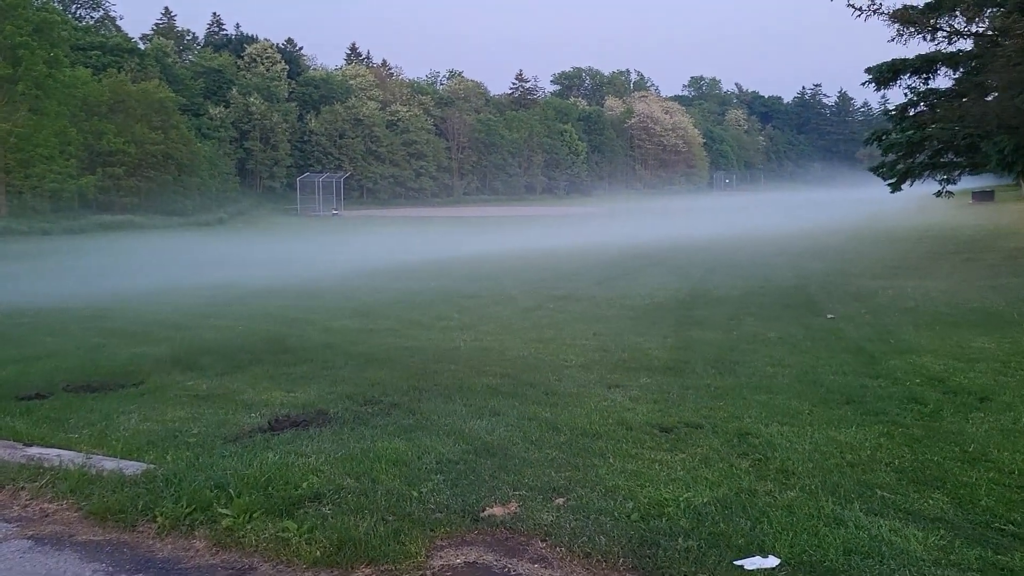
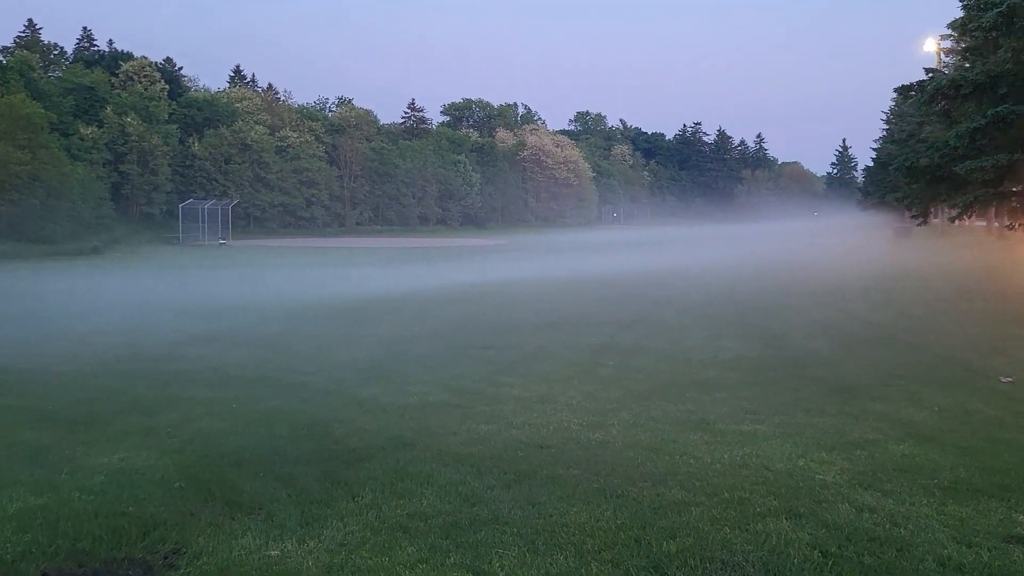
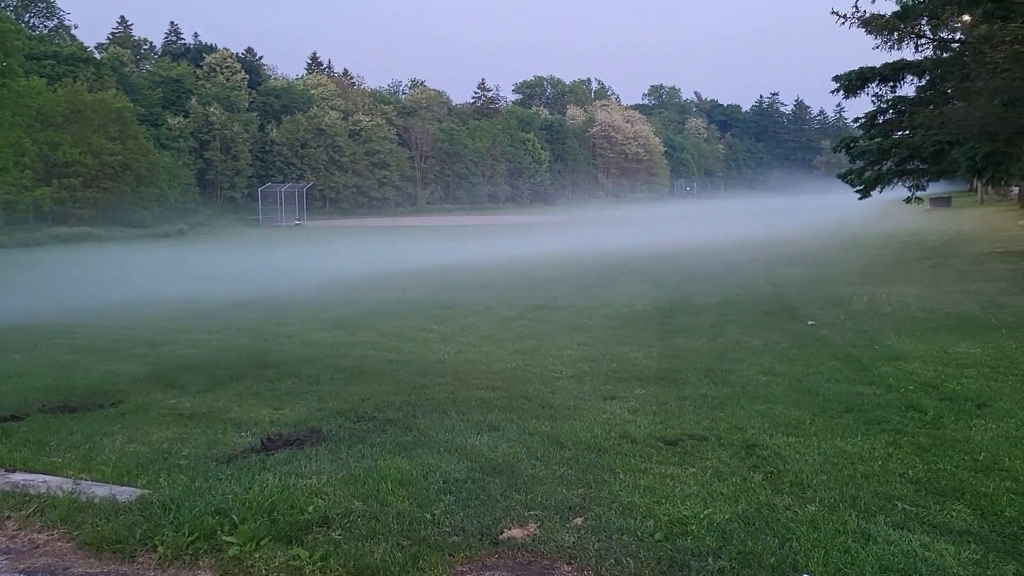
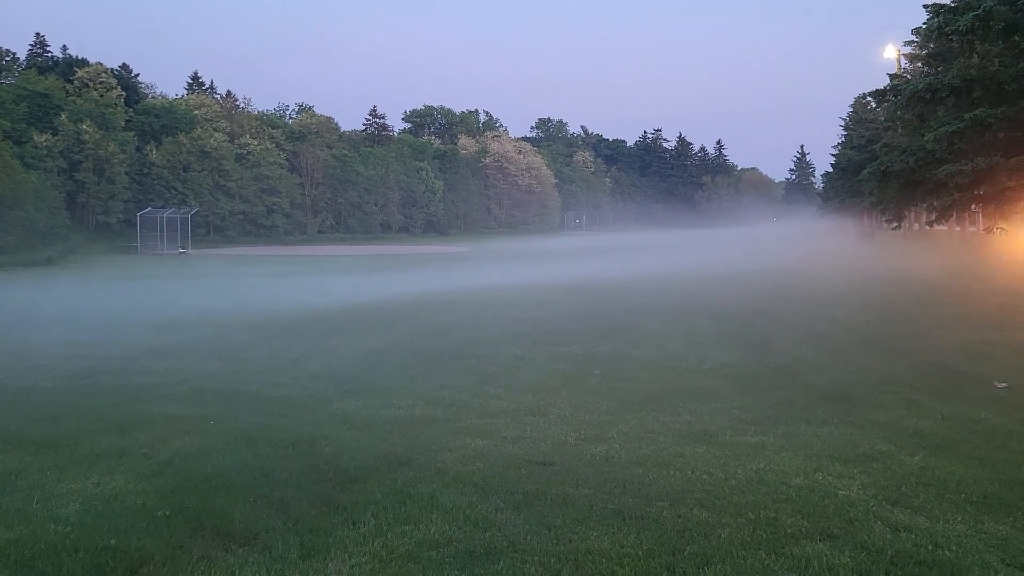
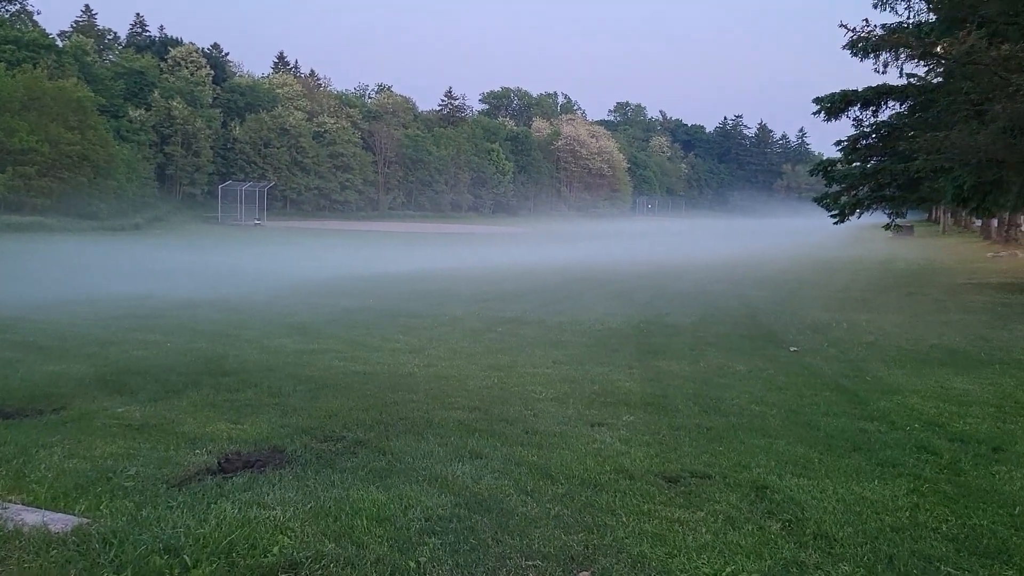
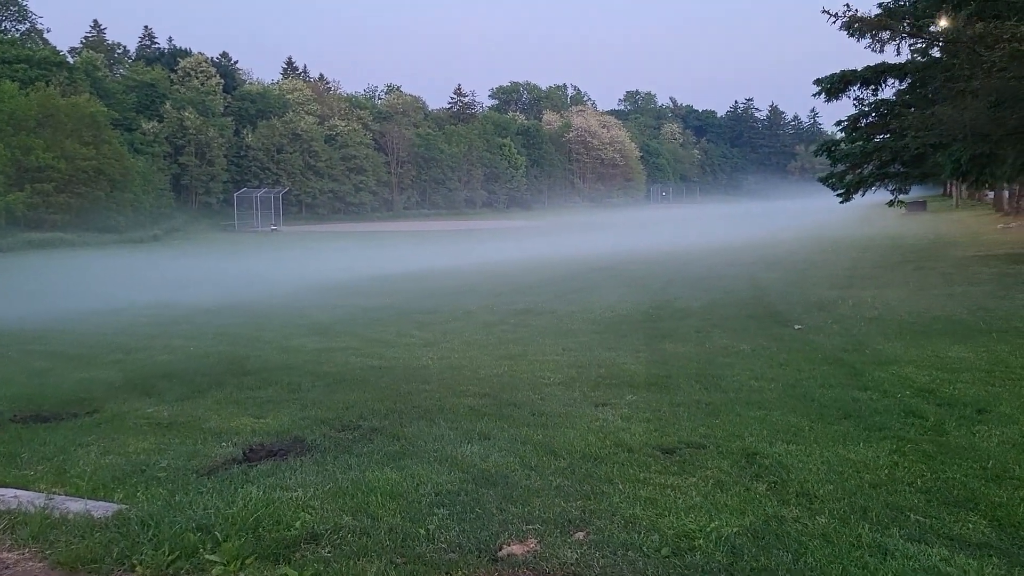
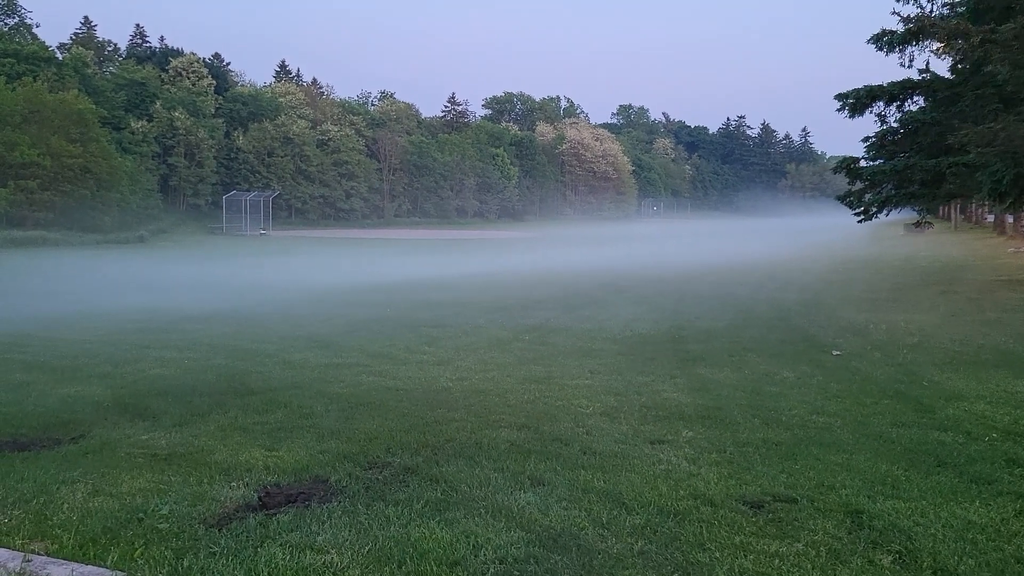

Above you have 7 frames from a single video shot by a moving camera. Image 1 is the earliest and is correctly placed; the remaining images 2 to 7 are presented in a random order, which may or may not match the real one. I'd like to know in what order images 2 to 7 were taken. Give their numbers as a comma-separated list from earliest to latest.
3, 6, 5, 7, 2, 4
